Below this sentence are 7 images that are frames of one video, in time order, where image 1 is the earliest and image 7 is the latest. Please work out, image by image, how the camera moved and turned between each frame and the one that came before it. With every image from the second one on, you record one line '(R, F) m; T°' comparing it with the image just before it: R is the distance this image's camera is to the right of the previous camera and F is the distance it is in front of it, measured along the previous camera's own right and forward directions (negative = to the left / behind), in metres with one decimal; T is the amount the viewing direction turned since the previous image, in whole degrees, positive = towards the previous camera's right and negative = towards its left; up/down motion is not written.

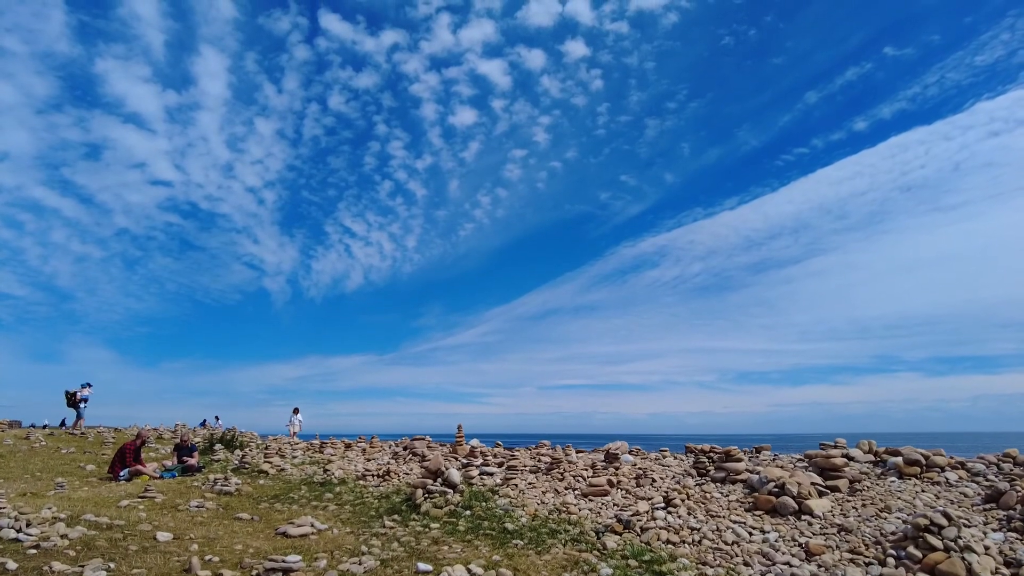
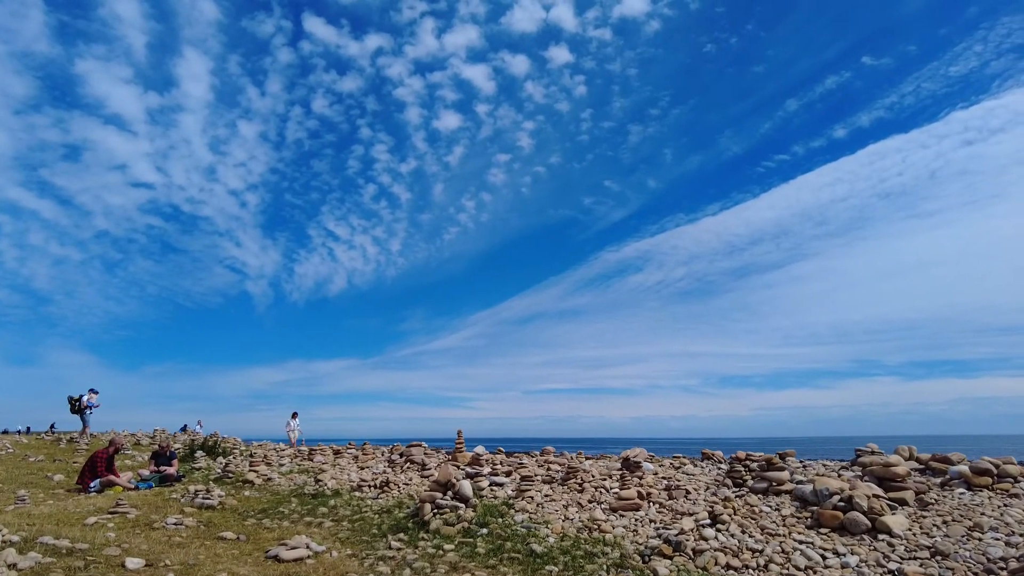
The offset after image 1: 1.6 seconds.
(-0.3, +0.5) m; +1°
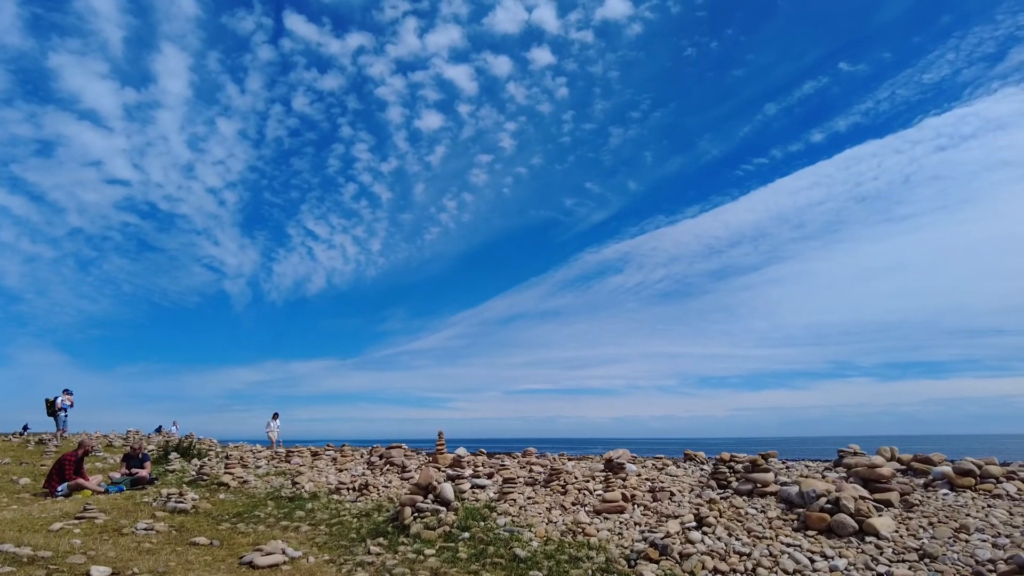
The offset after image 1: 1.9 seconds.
(0.0, +0.1) m; +2°
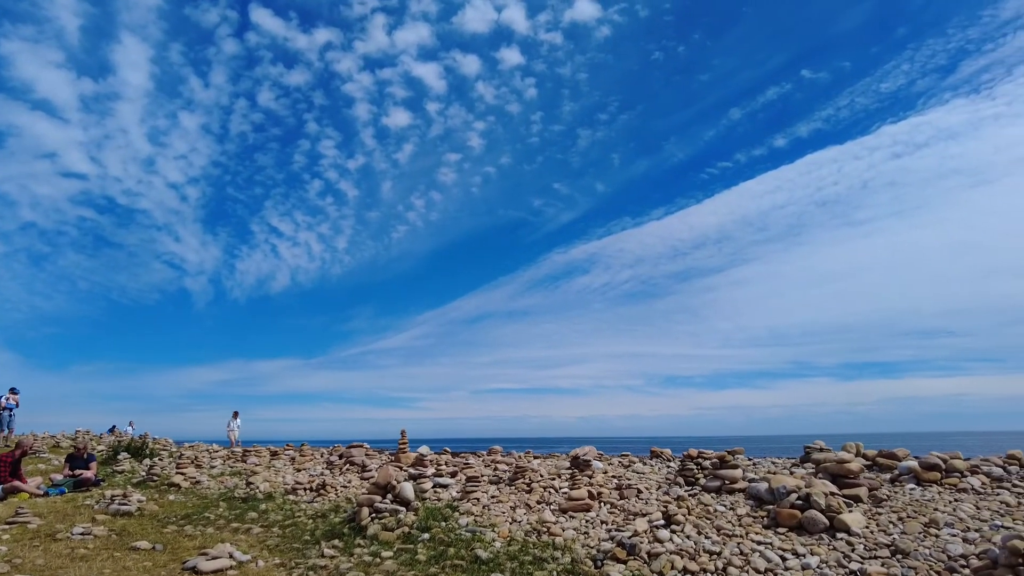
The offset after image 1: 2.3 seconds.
(0.0, +0.2) m; +3°
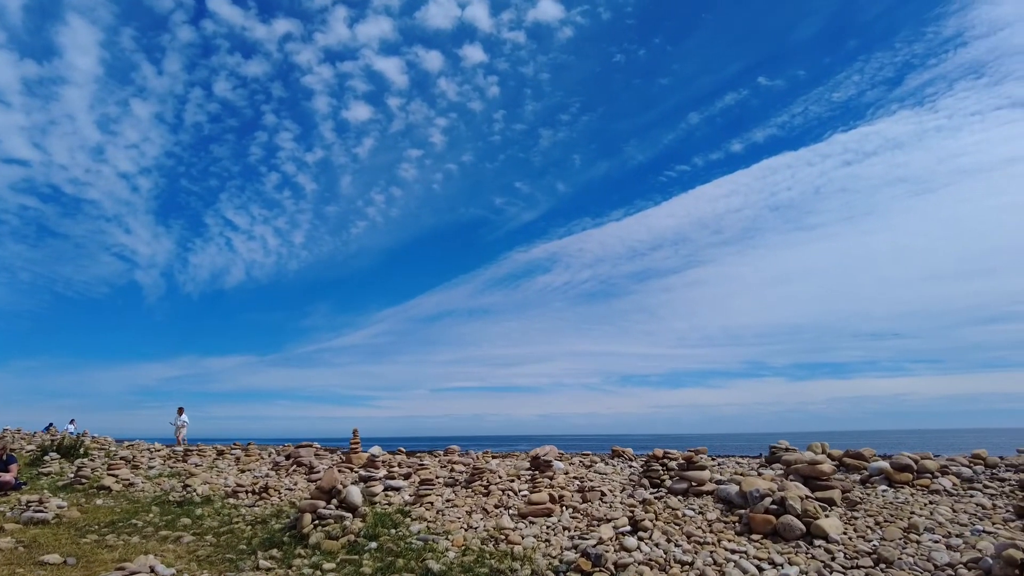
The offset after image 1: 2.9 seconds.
(0.0, +0.3) m; +4°
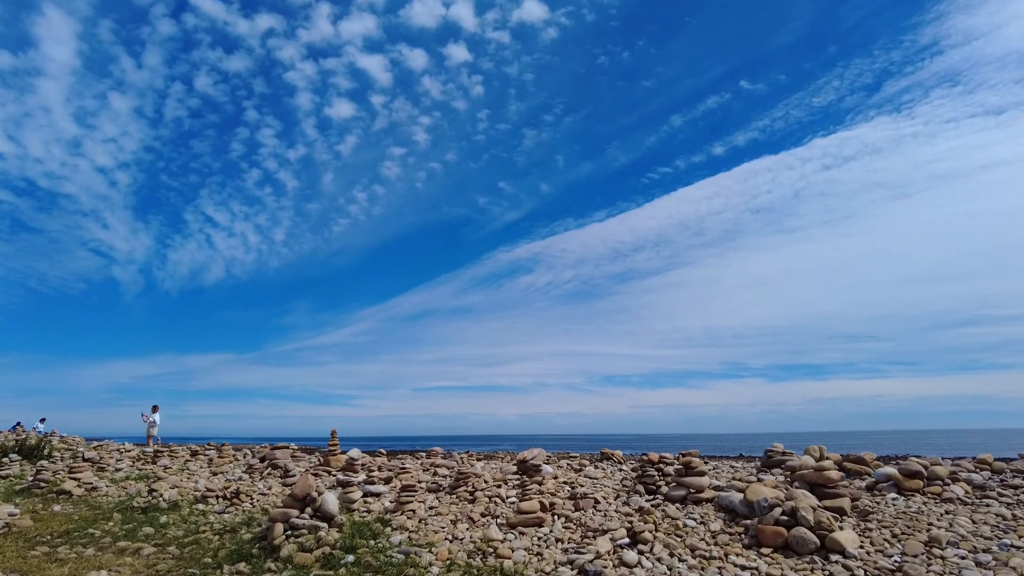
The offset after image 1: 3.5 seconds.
(0.0, +0.3) m; +2°
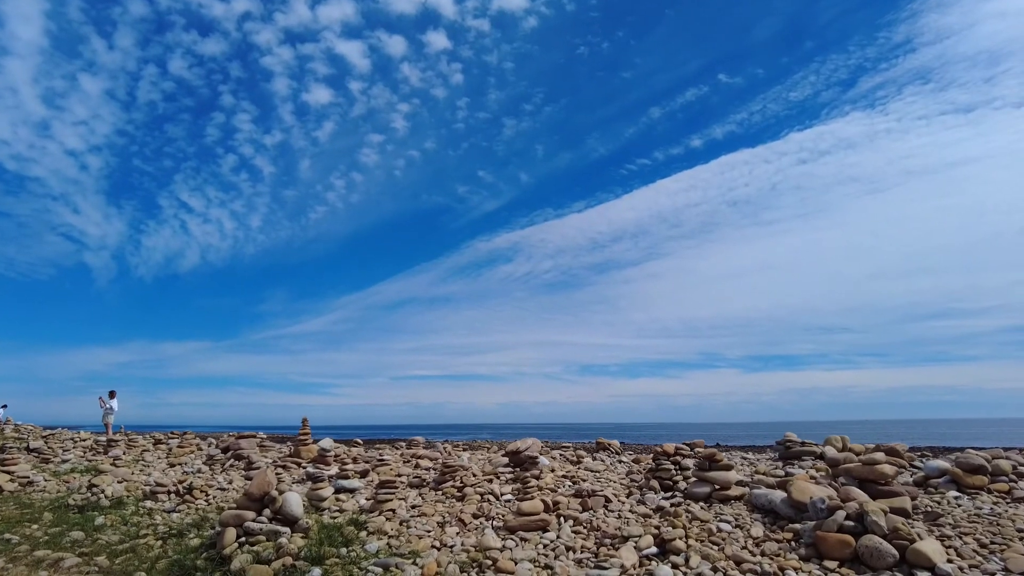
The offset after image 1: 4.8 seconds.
(-0.1, +0.6) m; +2°
